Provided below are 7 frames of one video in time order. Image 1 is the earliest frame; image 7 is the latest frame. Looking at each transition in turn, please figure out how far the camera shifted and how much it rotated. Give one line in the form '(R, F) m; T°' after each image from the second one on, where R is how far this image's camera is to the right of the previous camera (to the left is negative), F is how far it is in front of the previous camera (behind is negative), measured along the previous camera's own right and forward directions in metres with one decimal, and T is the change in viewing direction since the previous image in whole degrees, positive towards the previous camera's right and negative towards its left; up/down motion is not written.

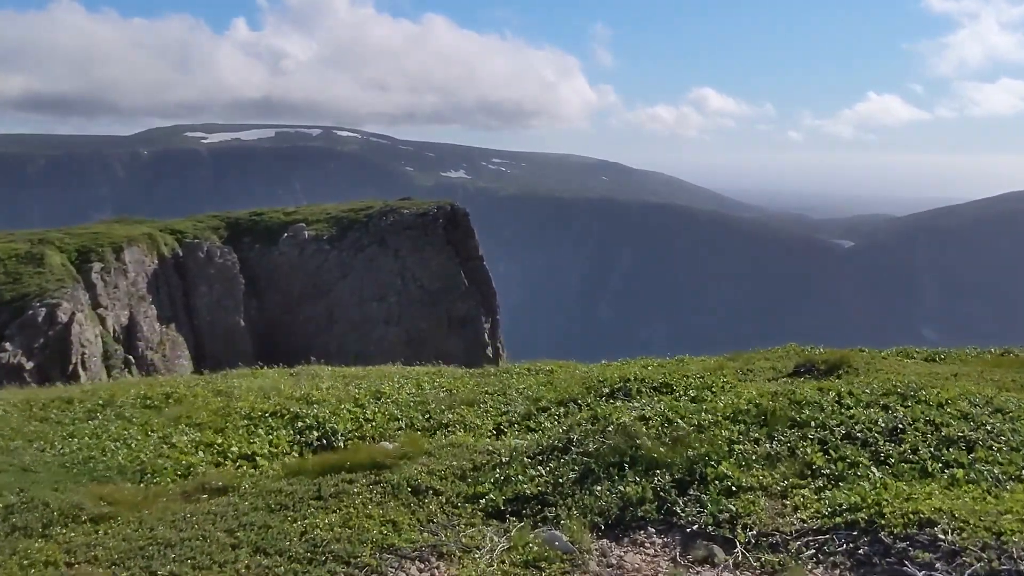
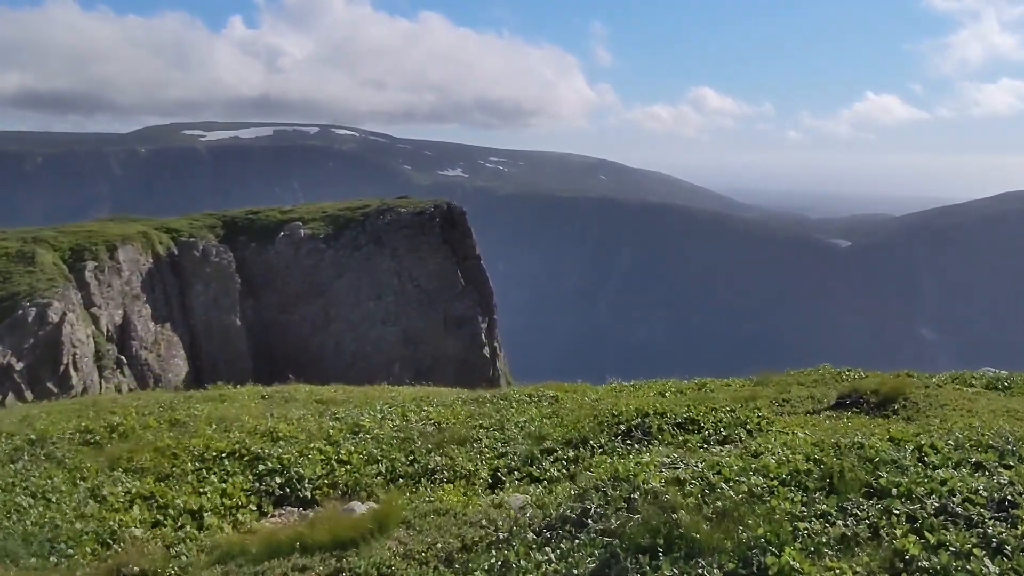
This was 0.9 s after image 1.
(0.0, +2.6) m; 0°
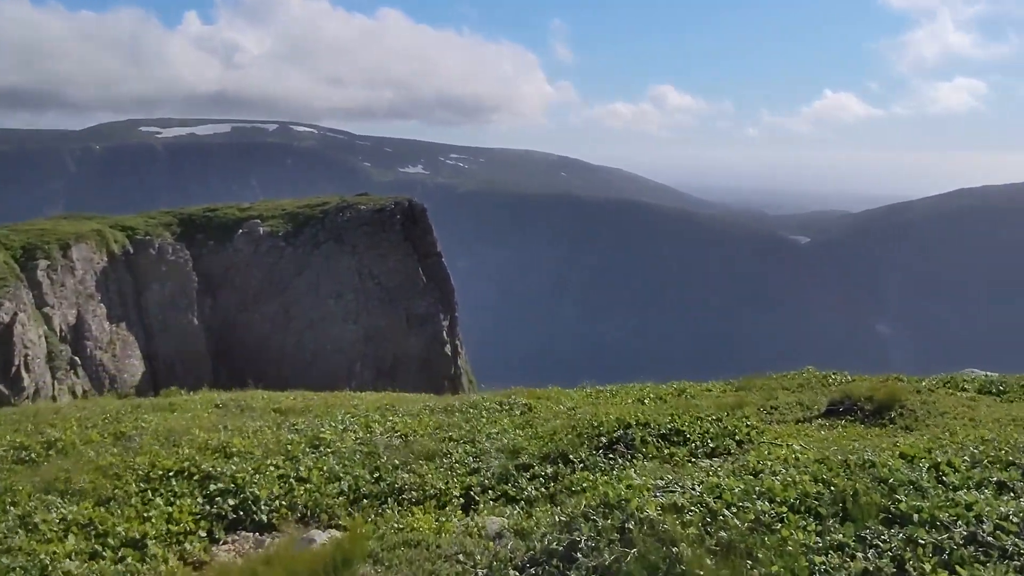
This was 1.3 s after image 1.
(-0.2, +1.1) m; +3°
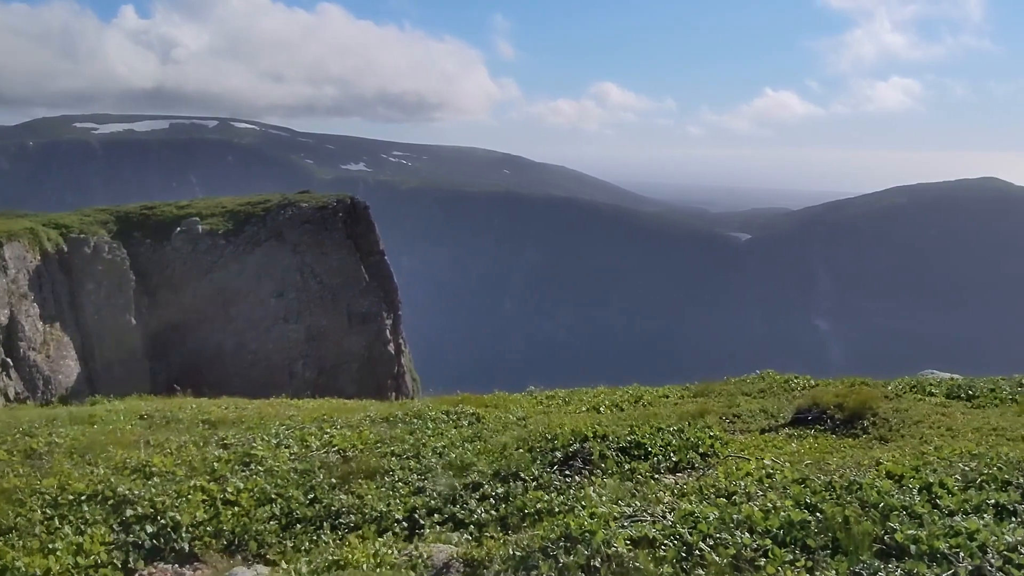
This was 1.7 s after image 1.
(0.0, +1.2) m; +4°
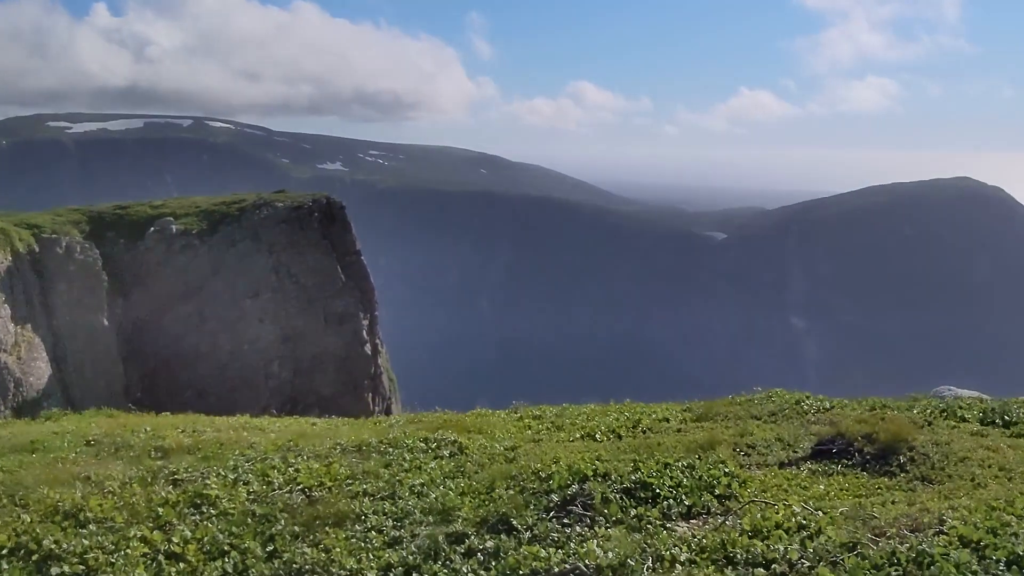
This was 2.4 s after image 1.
(-0.2, +1.7) m; +2°
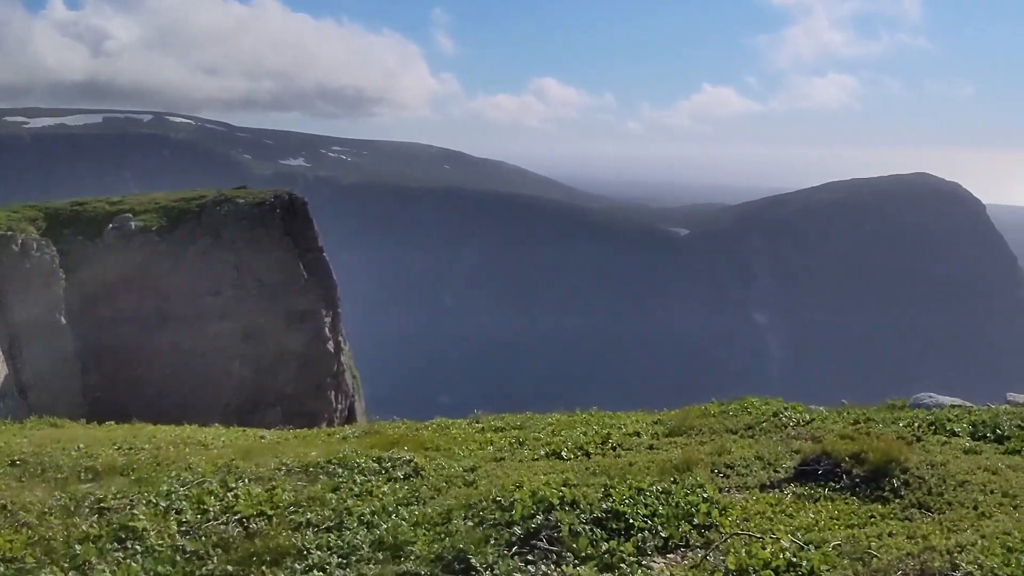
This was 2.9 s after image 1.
(+0.1, +1.2) m; +3°
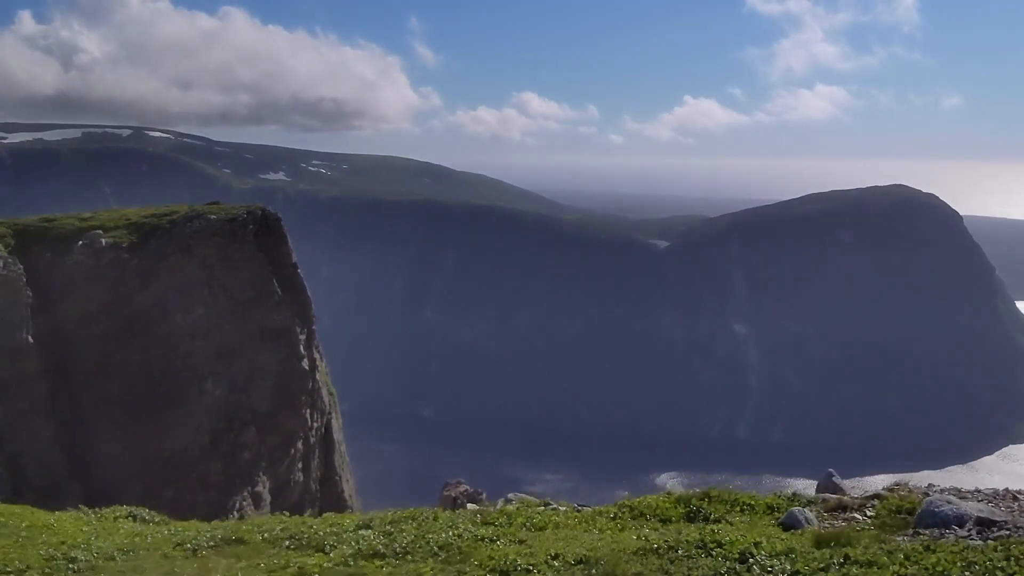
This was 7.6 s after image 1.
(+1.3, +5.6) m; +1°
